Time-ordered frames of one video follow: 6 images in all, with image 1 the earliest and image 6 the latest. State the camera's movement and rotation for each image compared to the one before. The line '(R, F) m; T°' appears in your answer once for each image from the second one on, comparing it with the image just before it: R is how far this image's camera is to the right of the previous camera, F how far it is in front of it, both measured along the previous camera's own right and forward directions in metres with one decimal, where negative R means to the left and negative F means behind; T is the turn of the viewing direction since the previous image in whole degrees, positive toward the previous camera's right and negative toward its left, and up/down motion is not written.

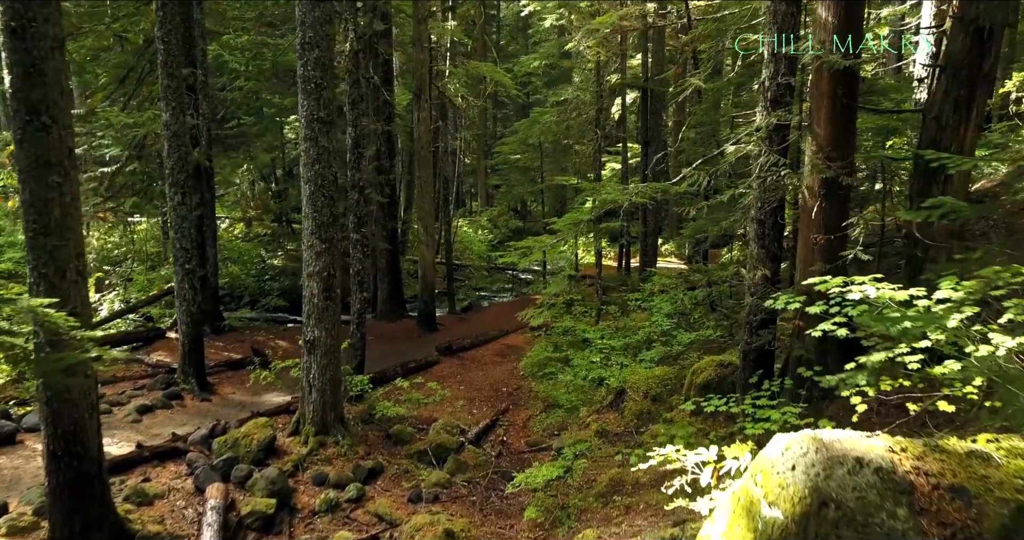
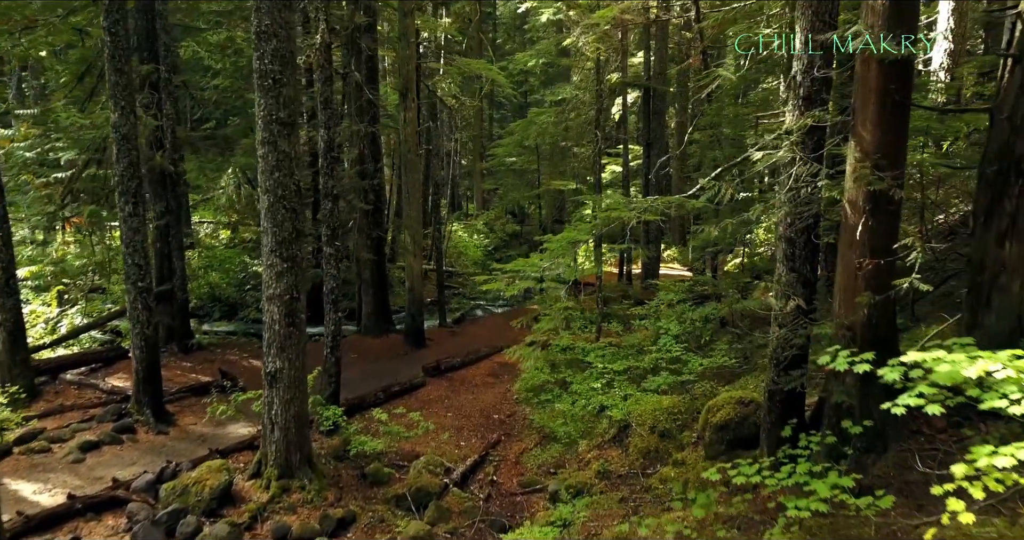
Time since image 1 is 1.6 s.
(+0.1, +1.0) m; 0°
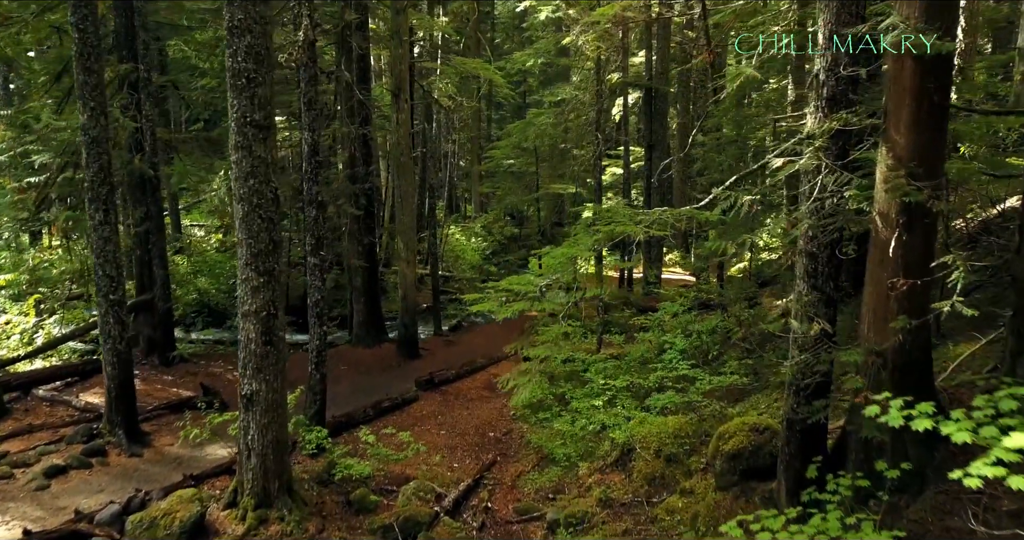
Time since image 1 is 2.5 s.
(+0.1, +0.5) m; 0°
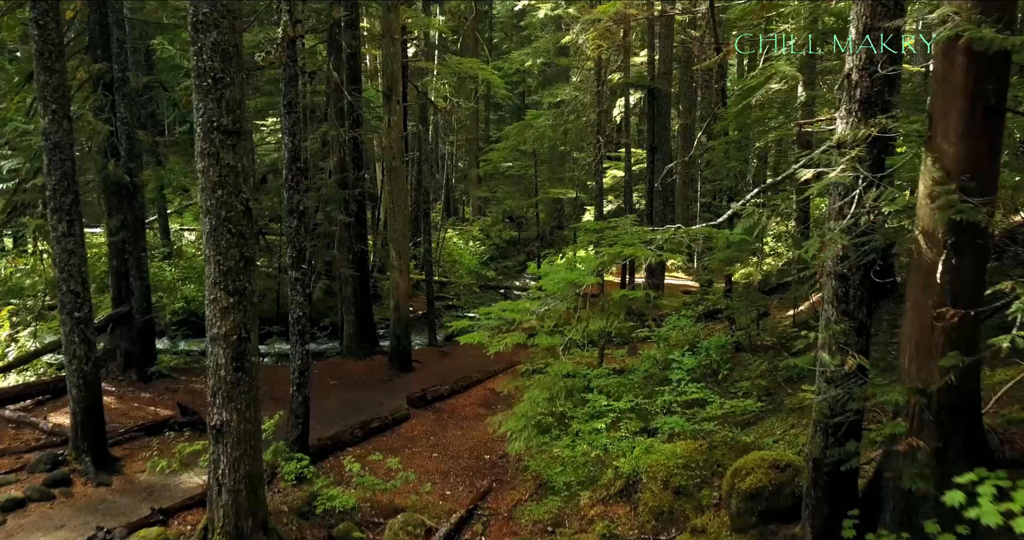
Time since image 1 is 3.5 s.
(+0.1, +0.6) m; 0°
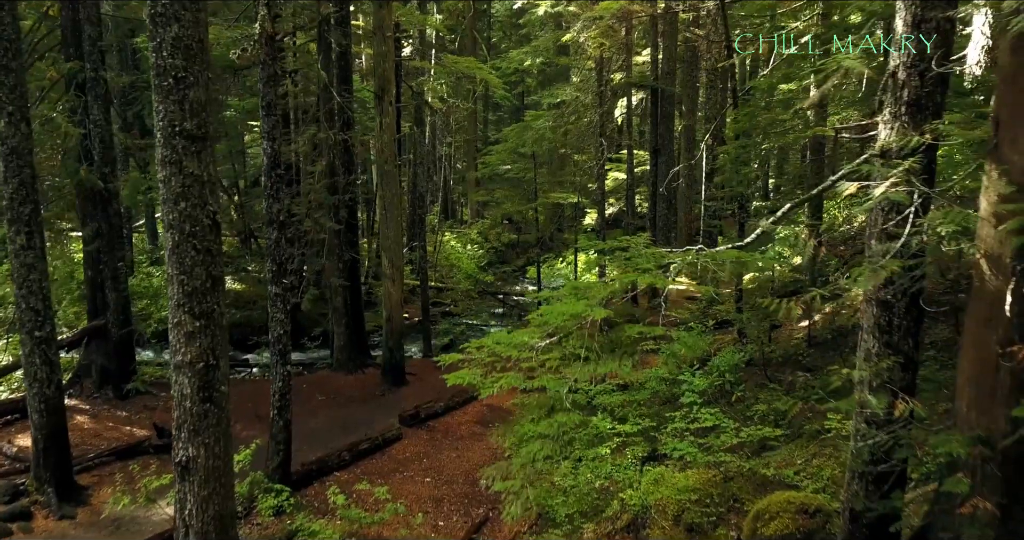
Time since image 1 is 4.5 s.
(0.0, +0.6) m; 0°
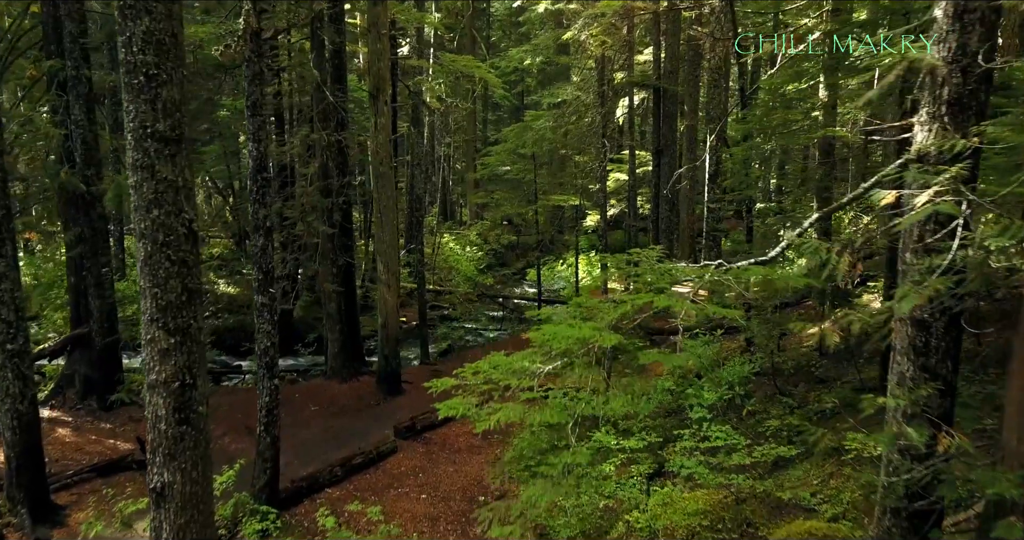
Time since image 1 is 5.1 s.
(0.0, +0.4) m; 0°
